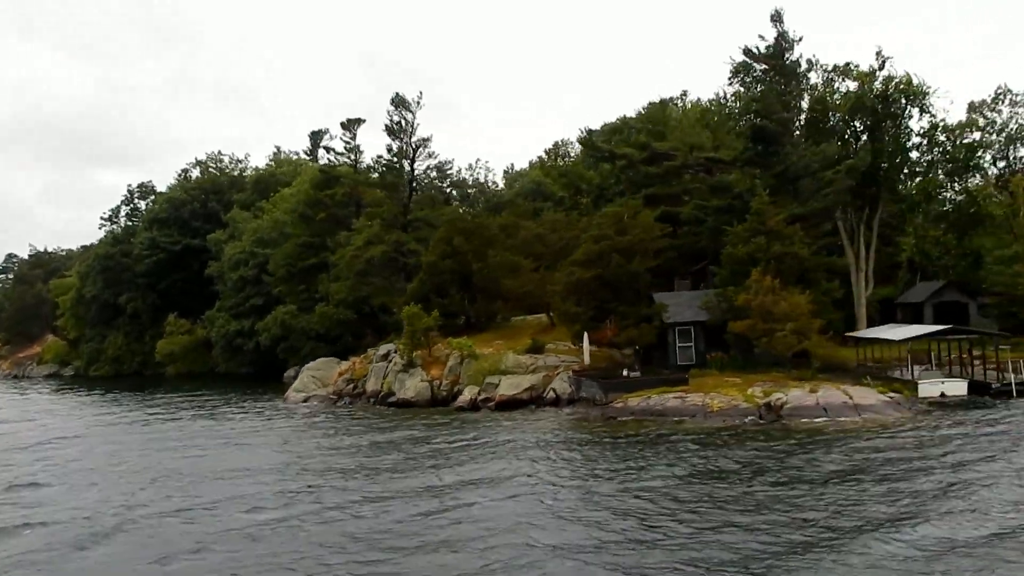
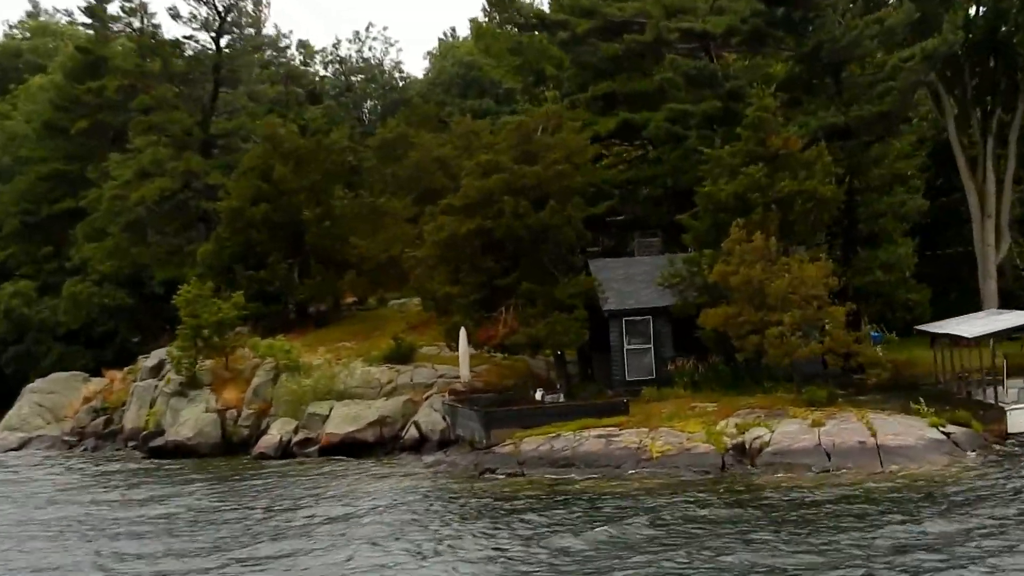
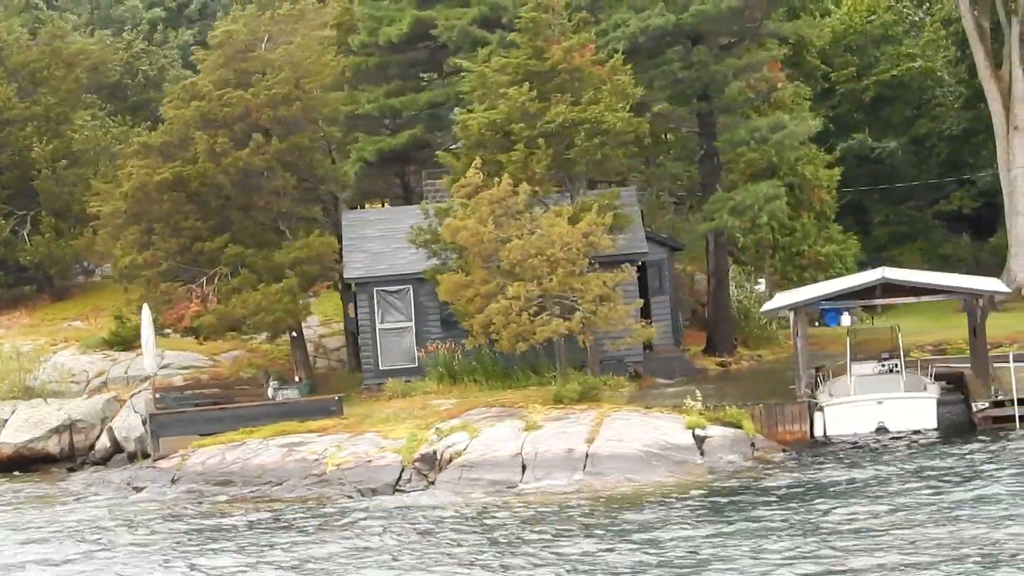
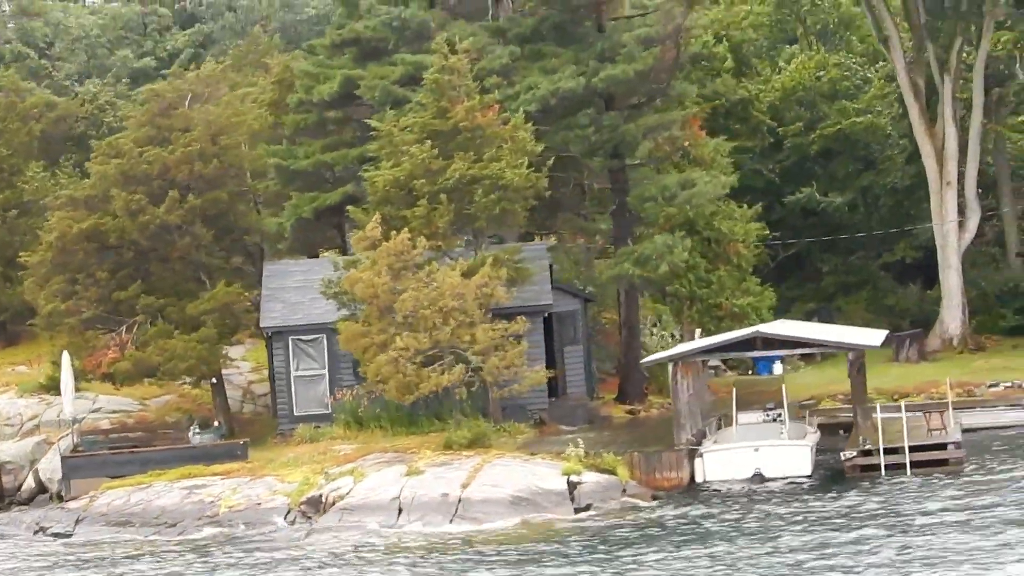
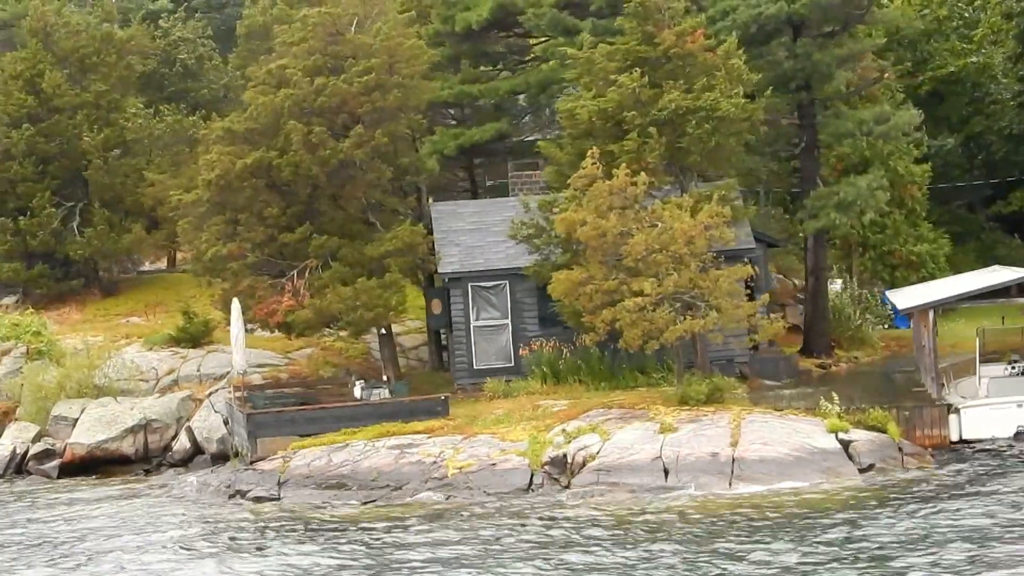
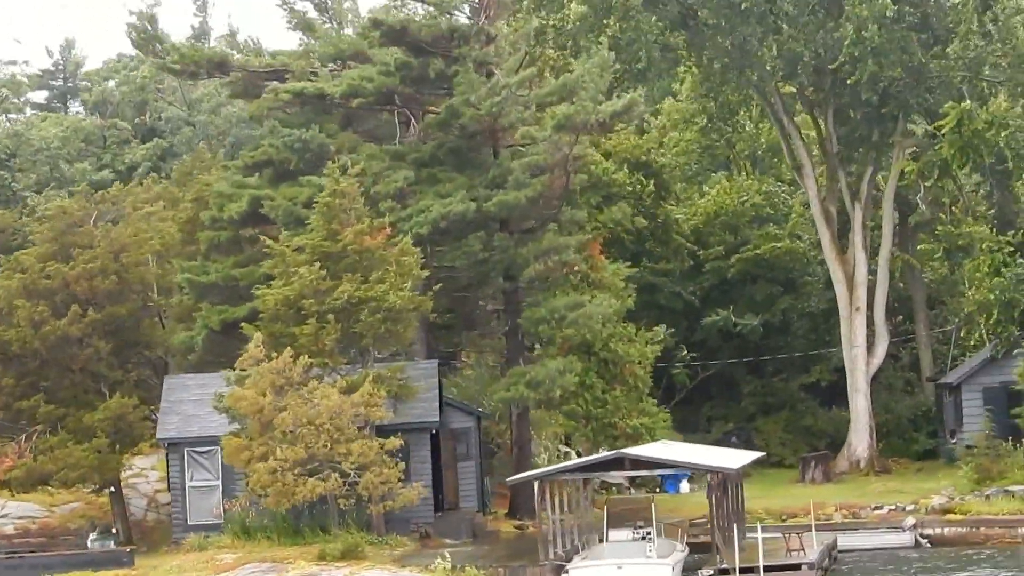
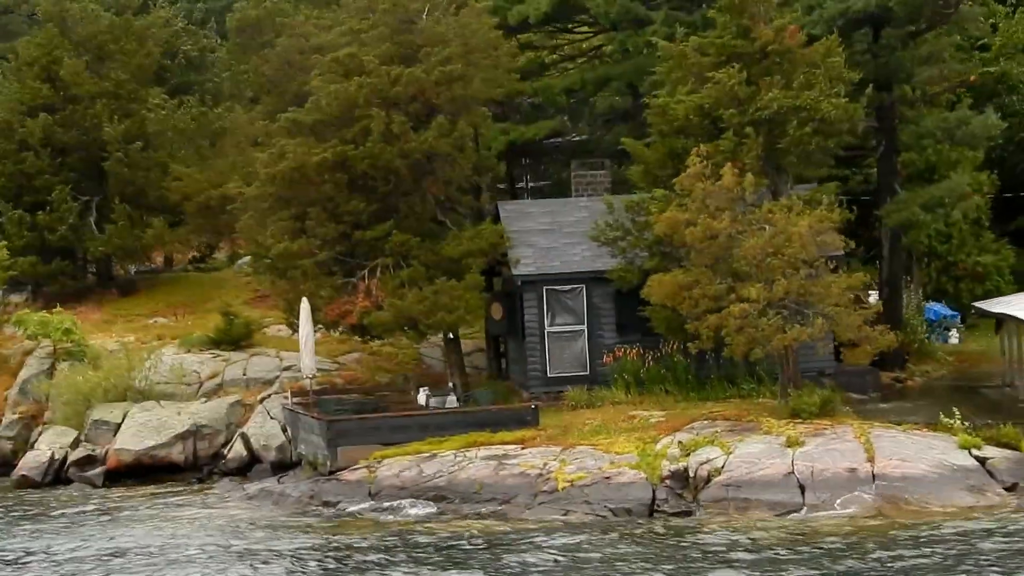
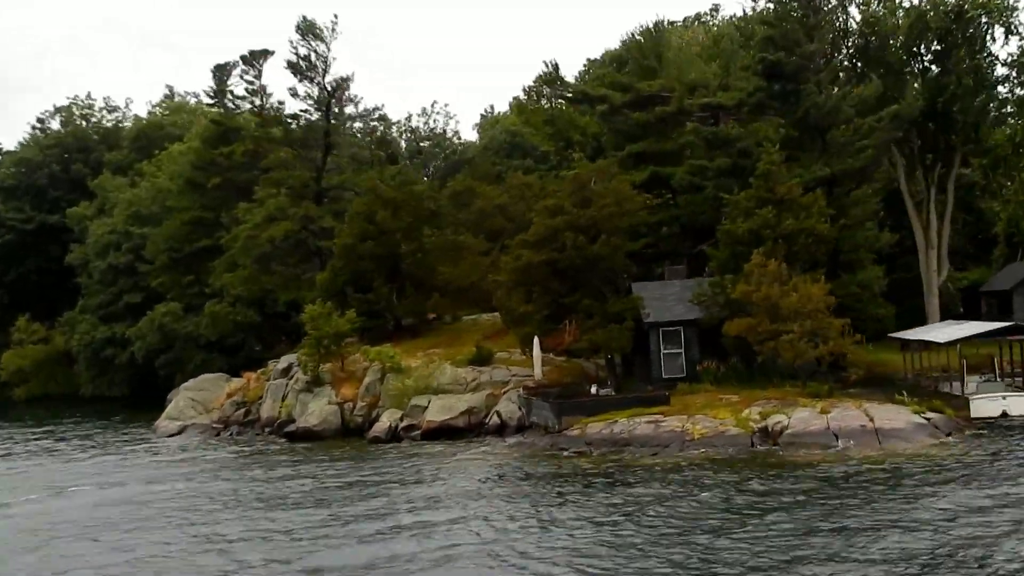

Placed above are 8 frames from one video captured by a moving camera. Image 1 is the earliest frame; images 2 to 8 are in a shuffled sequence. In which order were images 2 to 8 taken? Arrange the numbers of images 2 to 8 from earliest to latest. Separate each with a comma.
8, 2, 7, 5, 3, 4, 6
